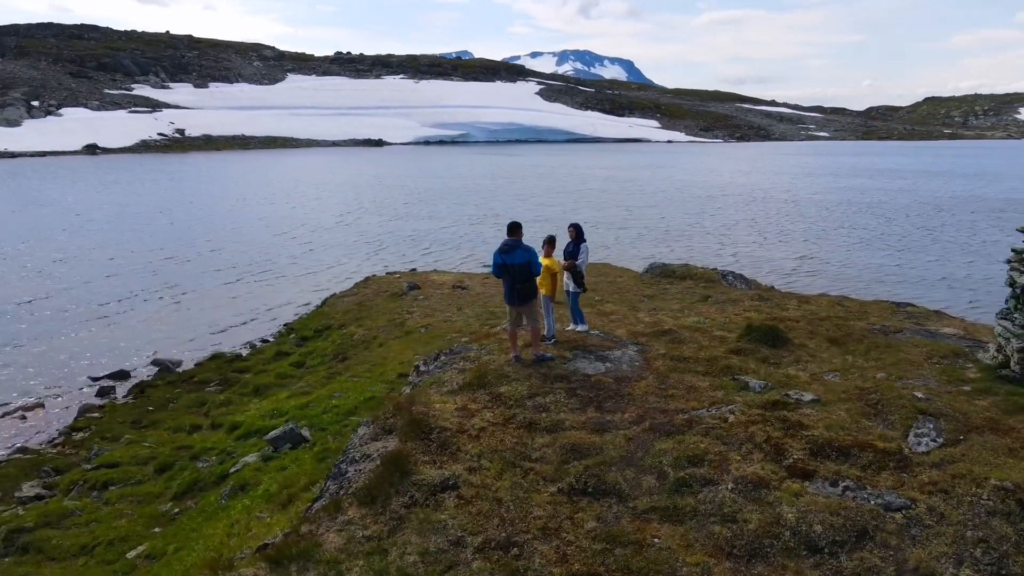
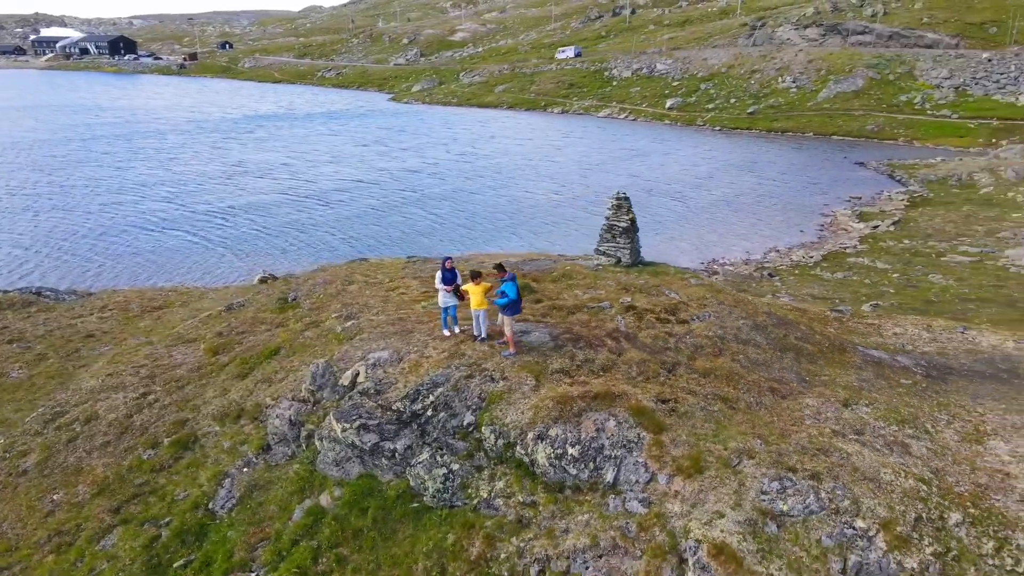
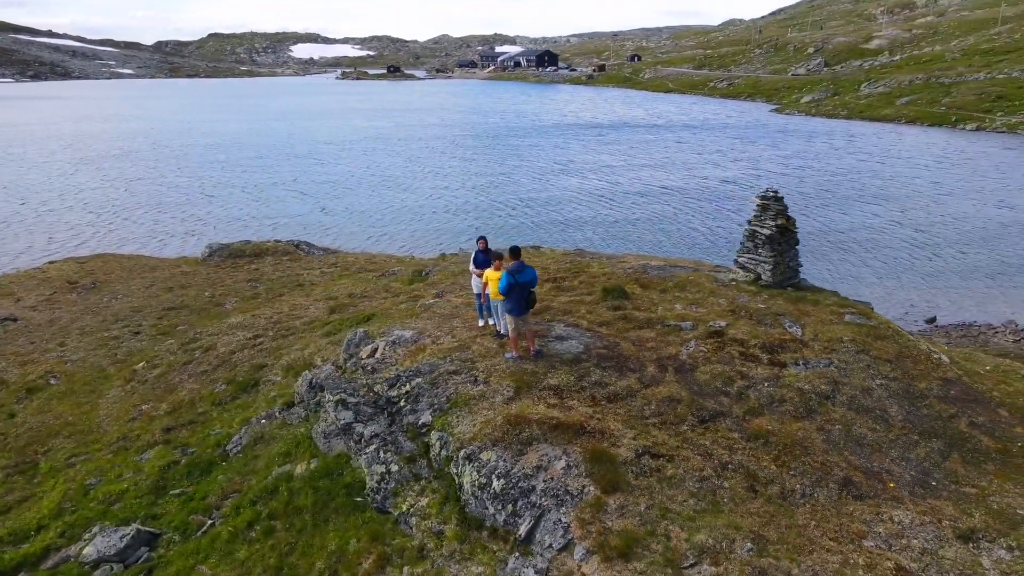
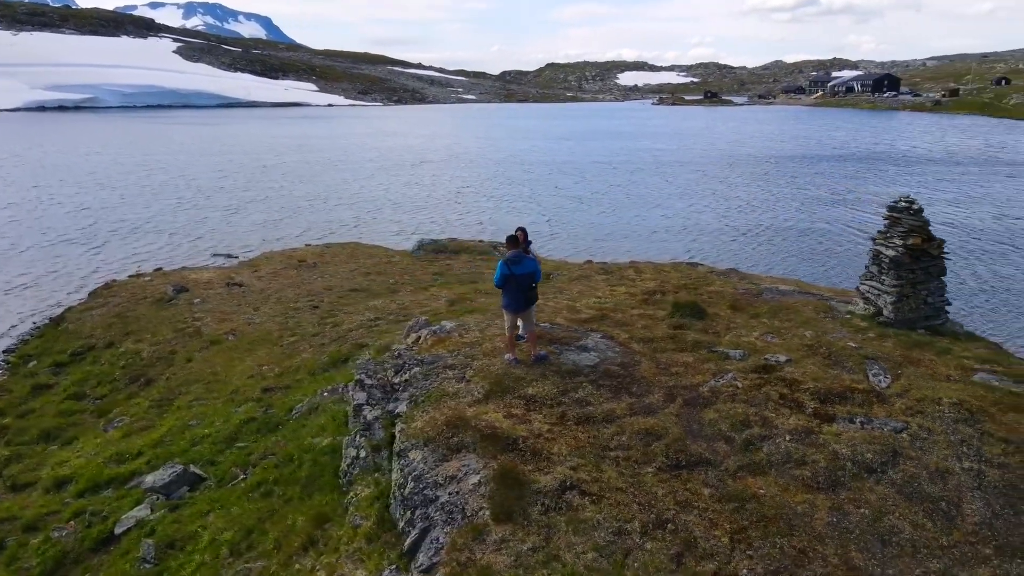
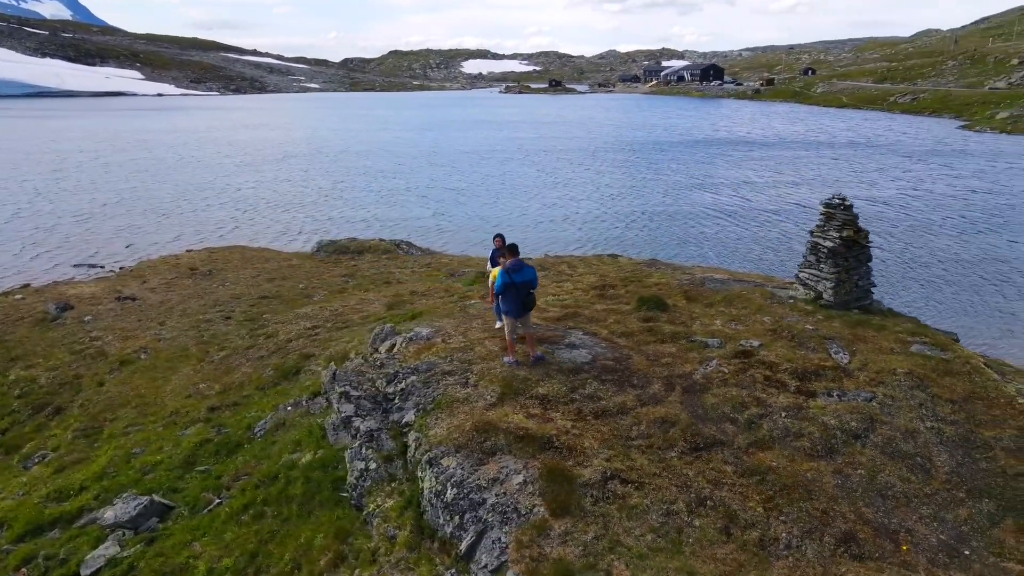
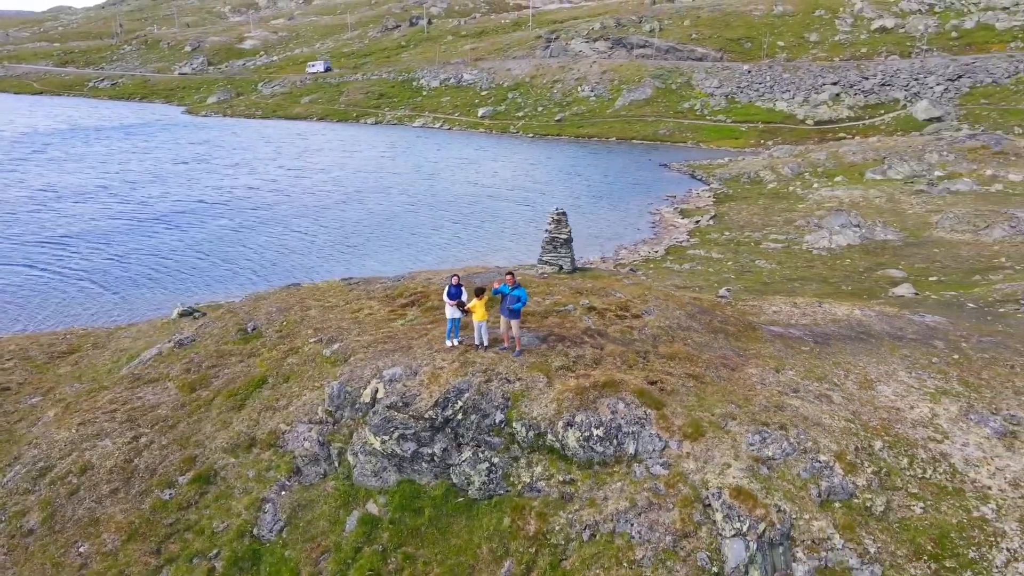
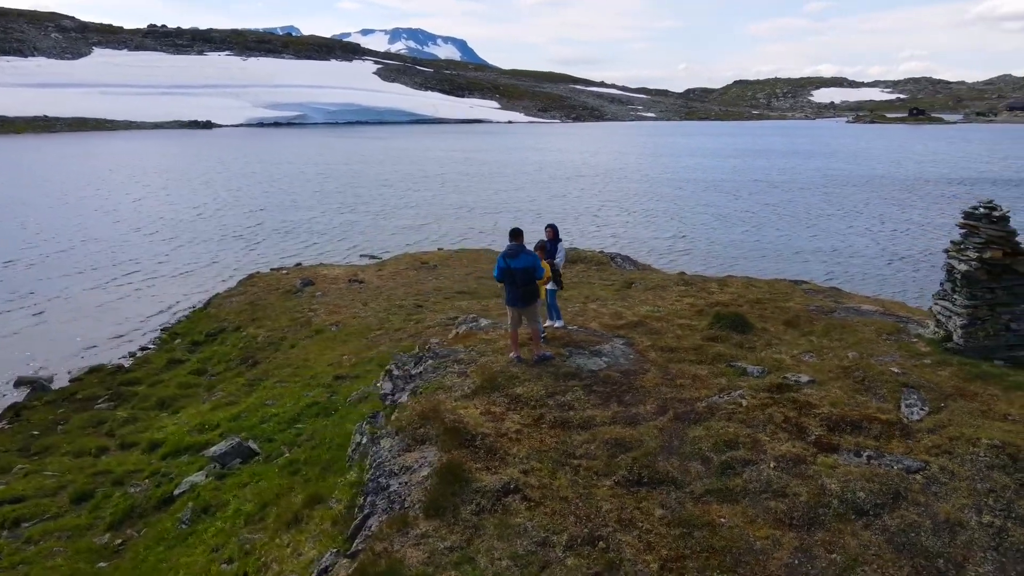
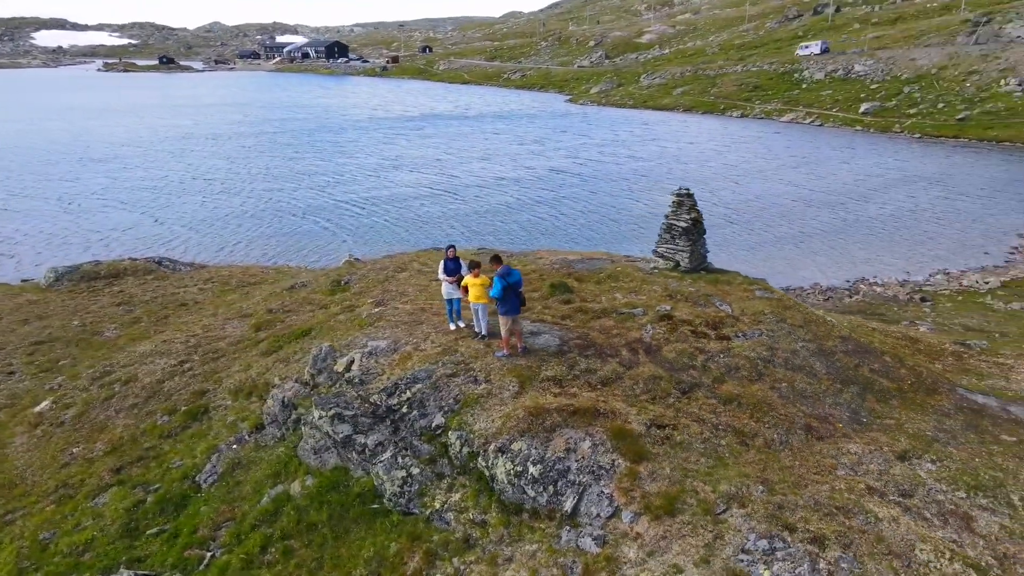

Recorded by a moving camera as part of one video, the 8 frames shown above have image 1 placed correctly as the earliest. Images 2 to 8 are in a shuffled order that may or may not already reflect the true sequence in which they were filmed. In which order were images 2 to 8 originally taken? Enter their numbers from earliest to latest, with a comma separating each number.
7, 4, 5, 3, 8, 2, 6
